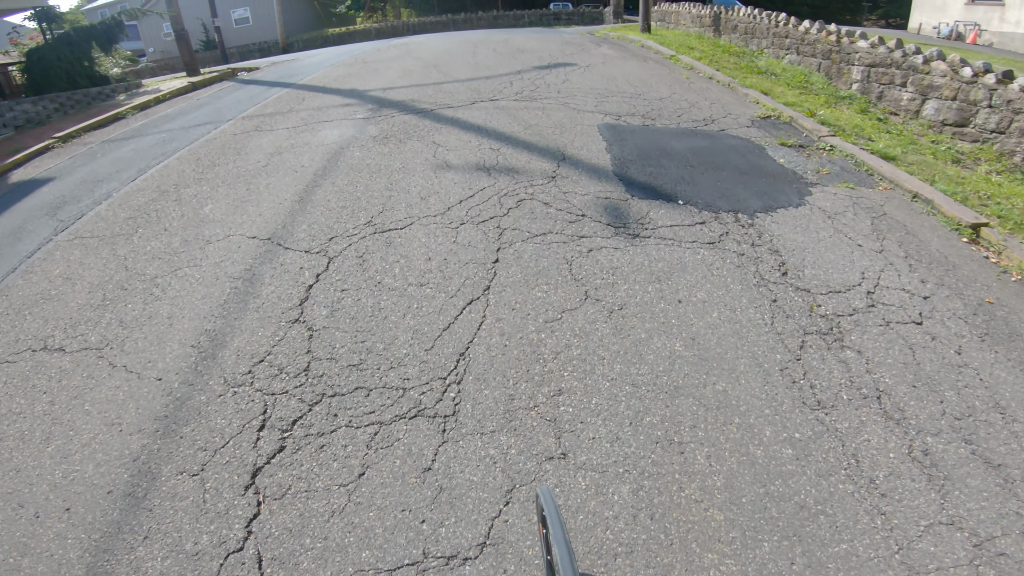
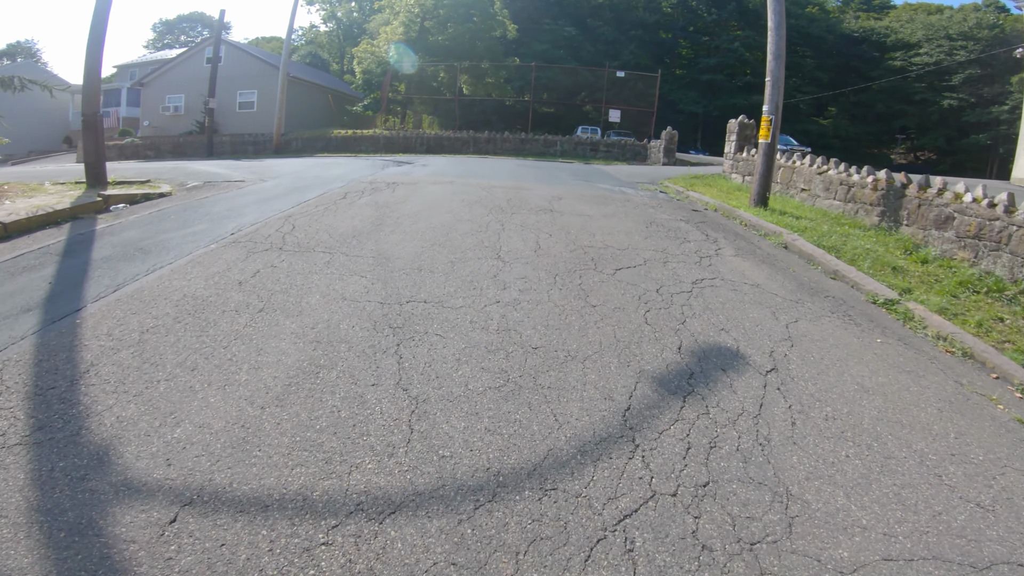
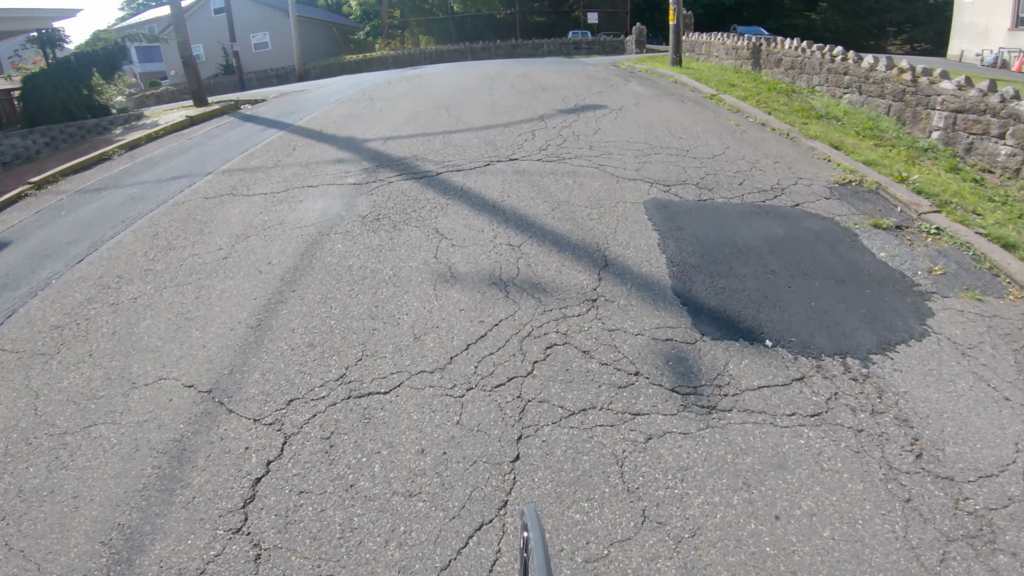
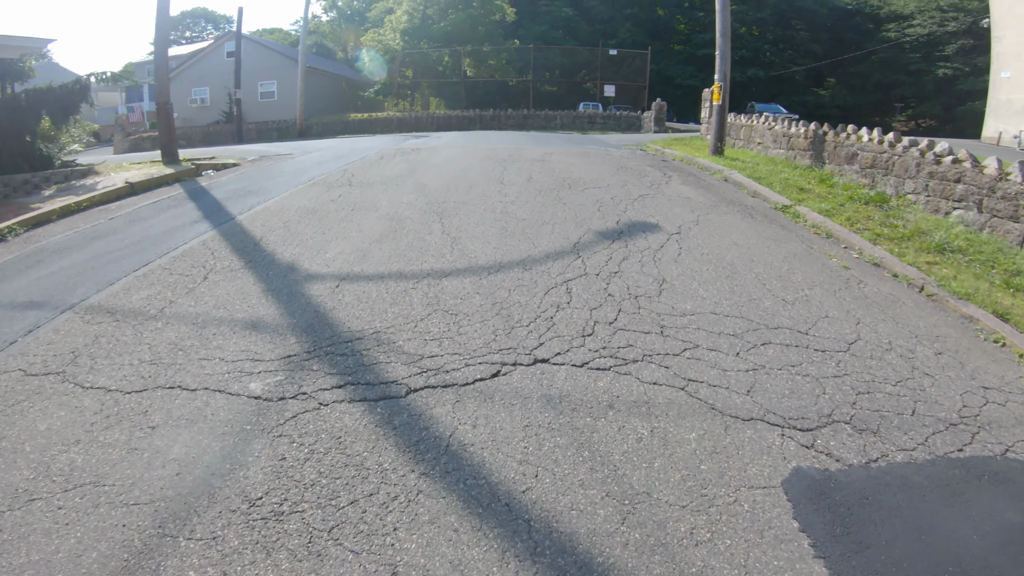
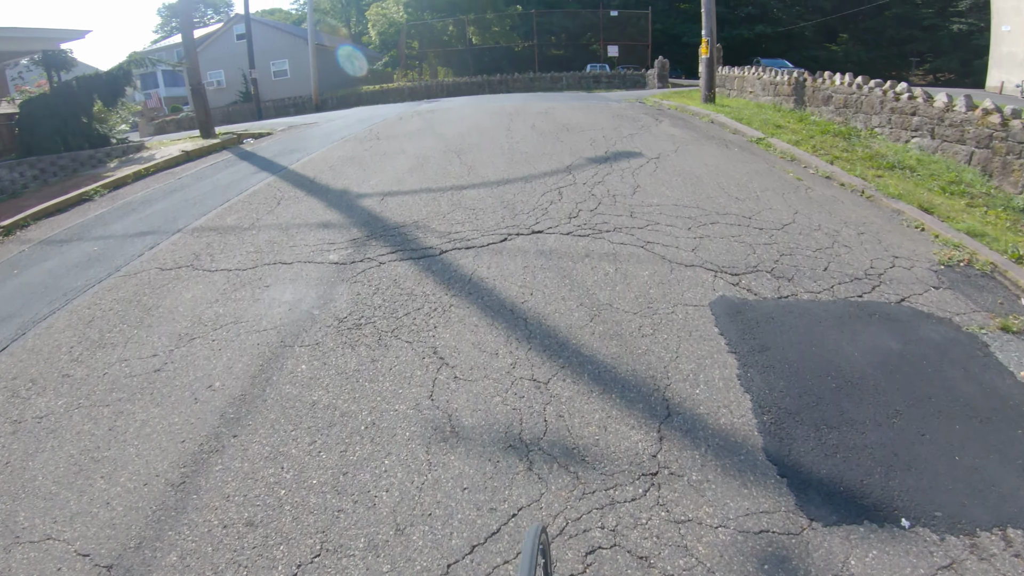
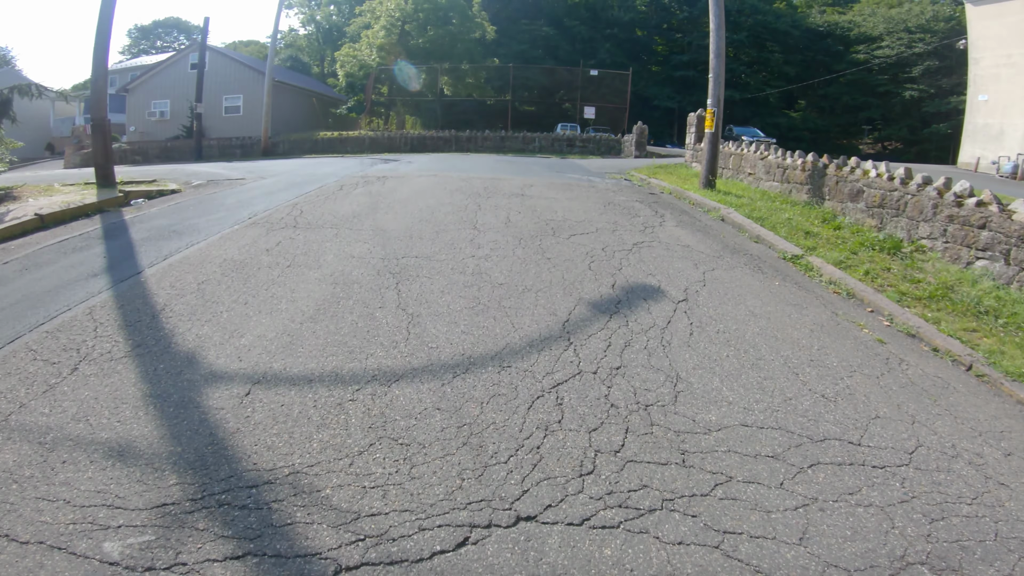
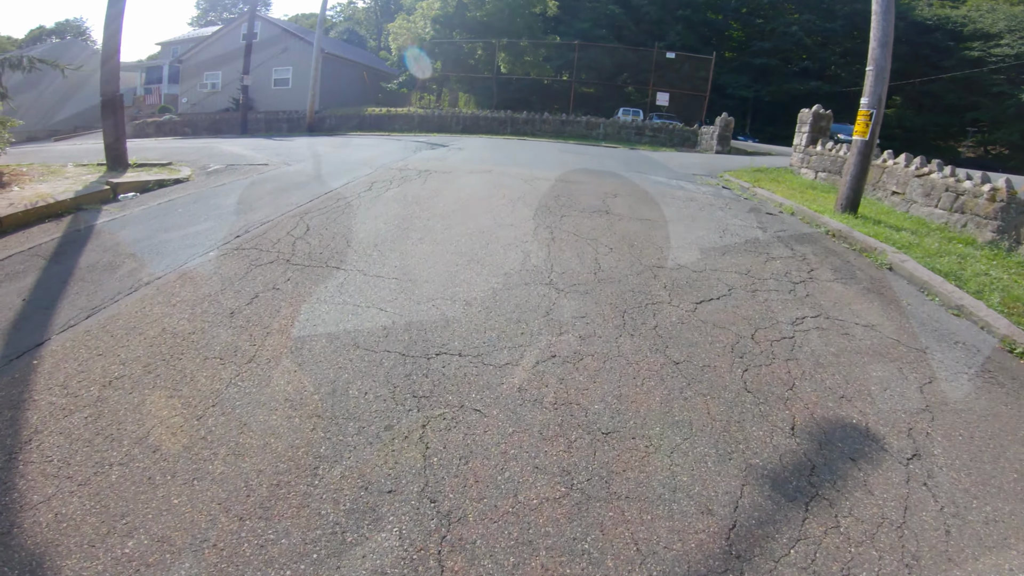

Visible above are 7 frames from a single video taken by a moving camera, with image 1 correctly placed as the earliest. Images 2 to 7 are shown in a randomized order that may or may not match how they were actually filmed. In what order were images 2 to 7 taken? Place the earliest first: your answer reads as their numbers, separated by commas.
3, 5, 4, 6, 2, 7
